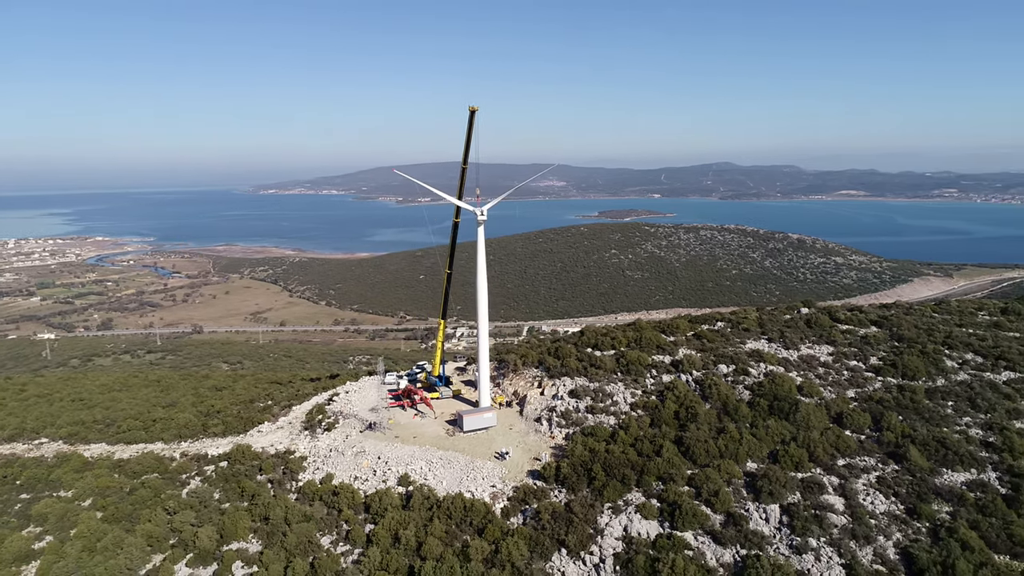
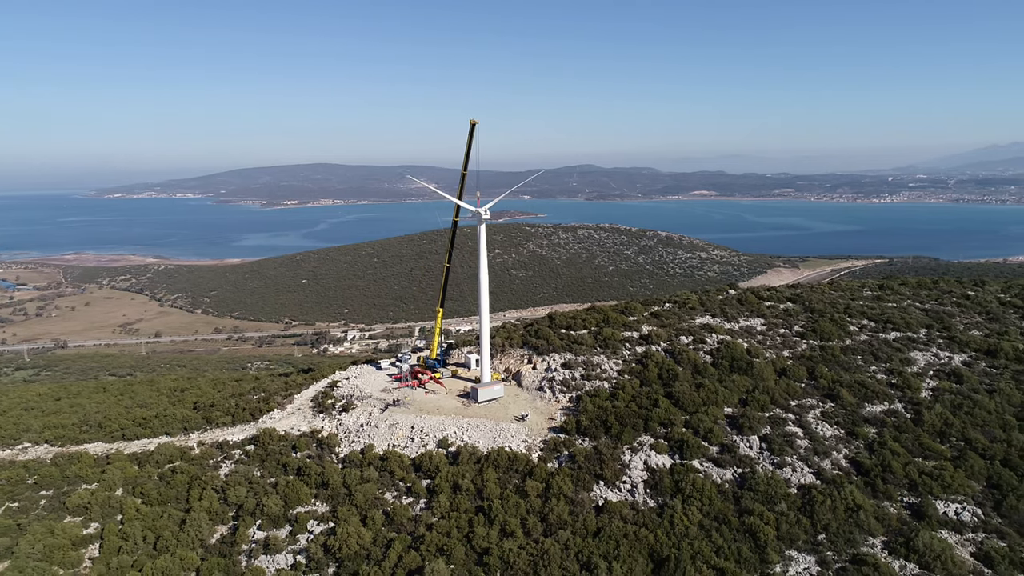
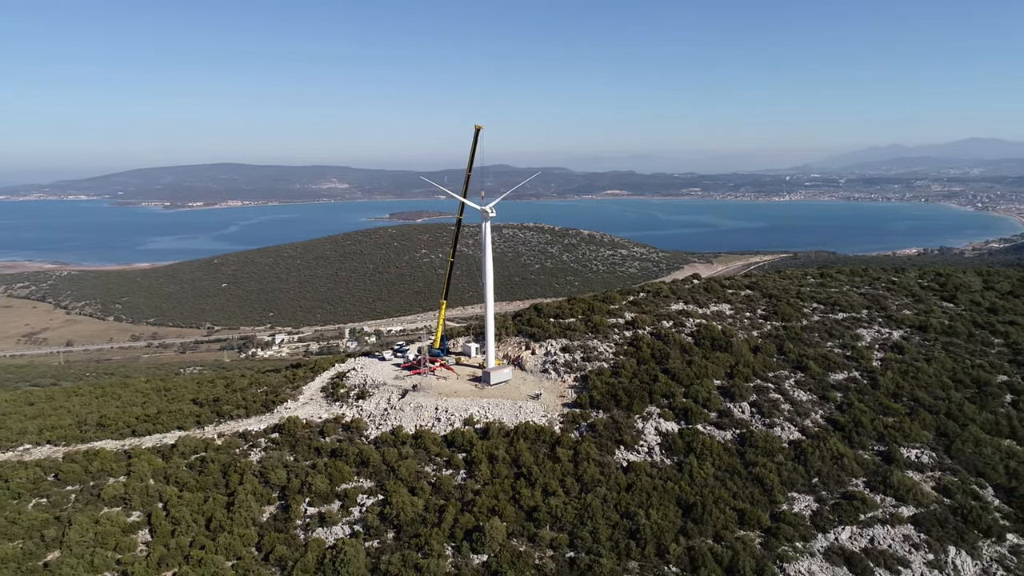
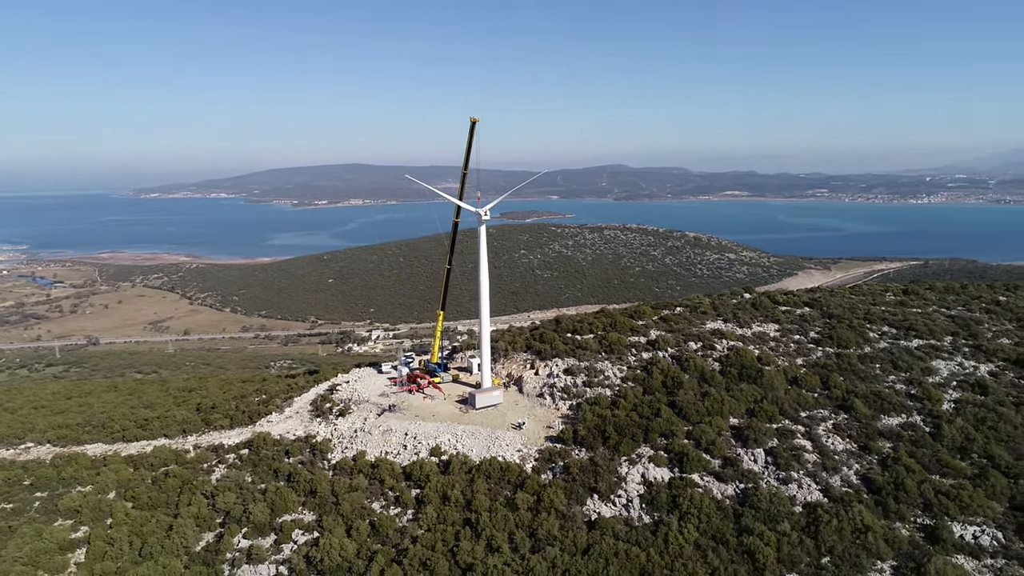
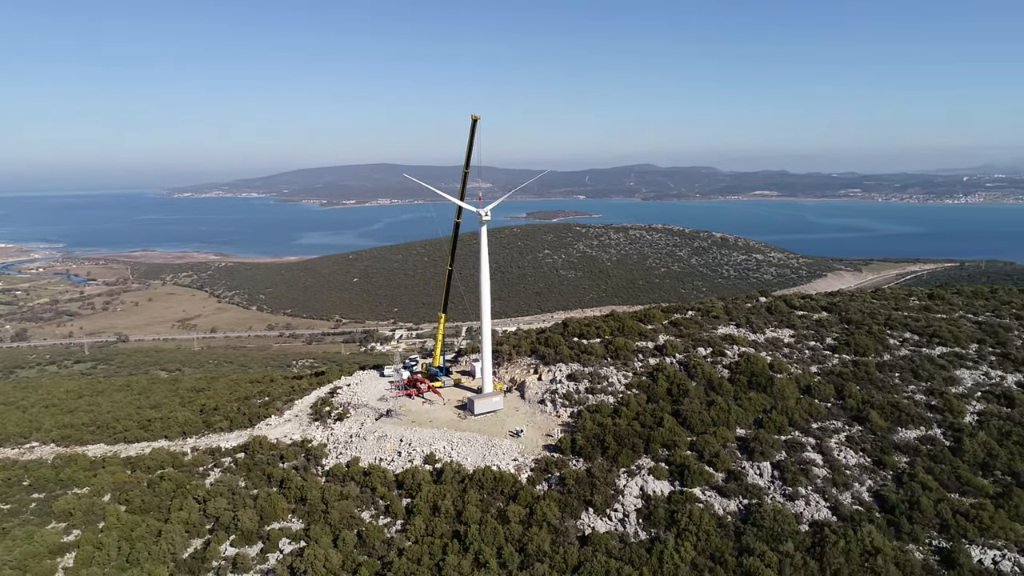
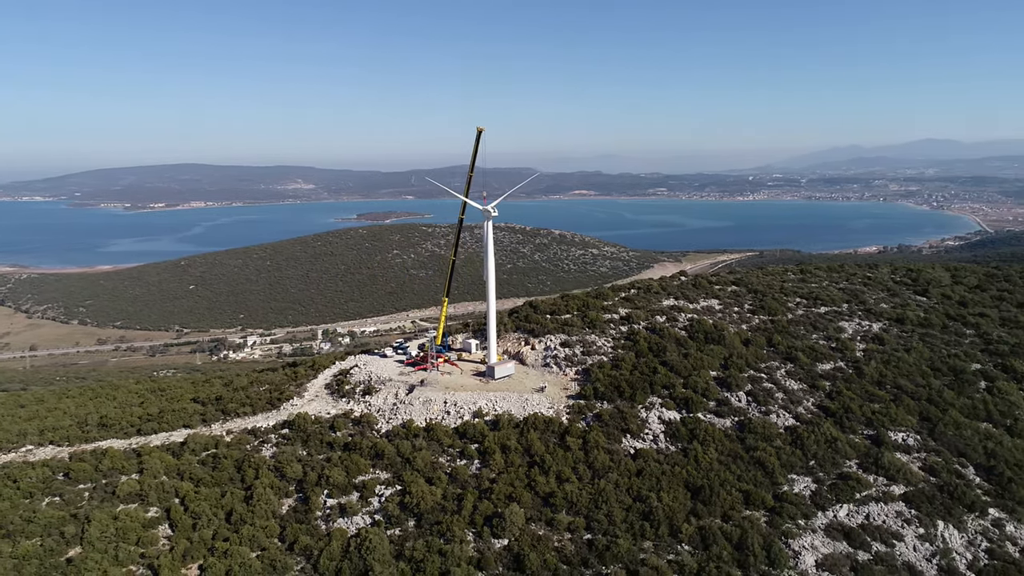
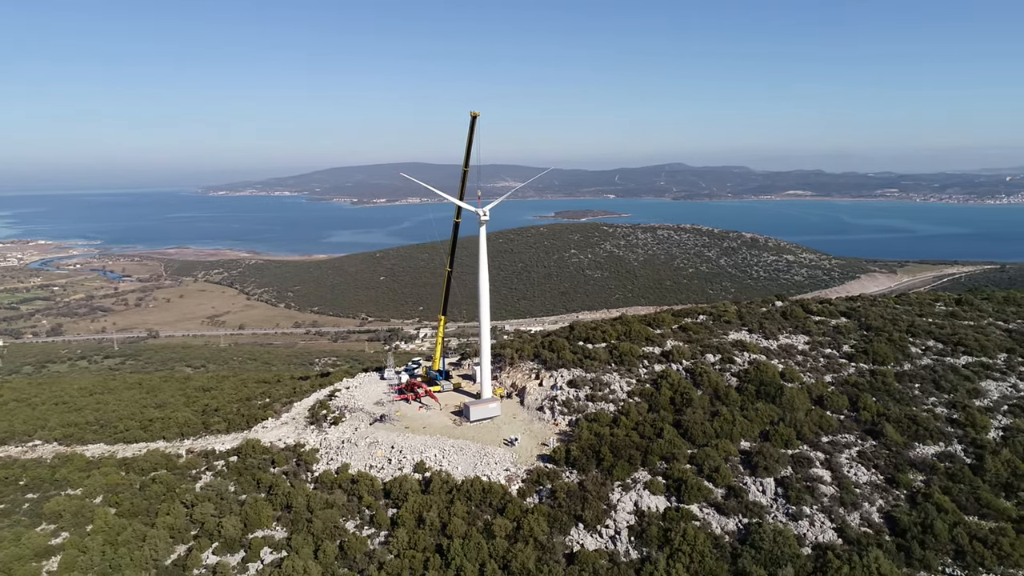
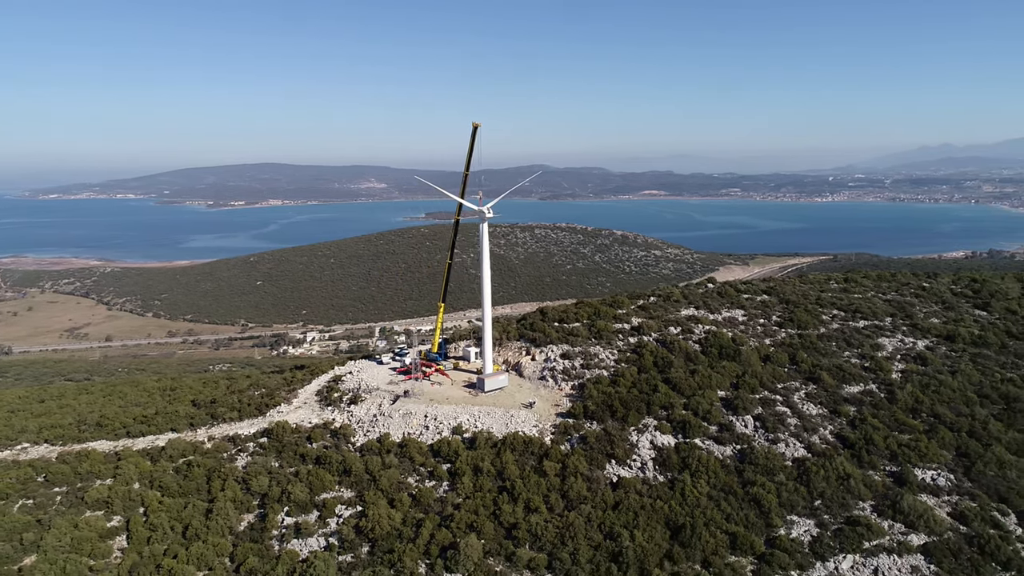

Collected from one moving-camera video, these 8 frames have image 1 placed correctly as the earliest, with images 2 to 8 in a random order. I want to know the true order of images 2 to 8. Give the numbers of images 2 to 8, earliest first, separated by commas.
7, 5, 4, 2, 8, 3, 6
